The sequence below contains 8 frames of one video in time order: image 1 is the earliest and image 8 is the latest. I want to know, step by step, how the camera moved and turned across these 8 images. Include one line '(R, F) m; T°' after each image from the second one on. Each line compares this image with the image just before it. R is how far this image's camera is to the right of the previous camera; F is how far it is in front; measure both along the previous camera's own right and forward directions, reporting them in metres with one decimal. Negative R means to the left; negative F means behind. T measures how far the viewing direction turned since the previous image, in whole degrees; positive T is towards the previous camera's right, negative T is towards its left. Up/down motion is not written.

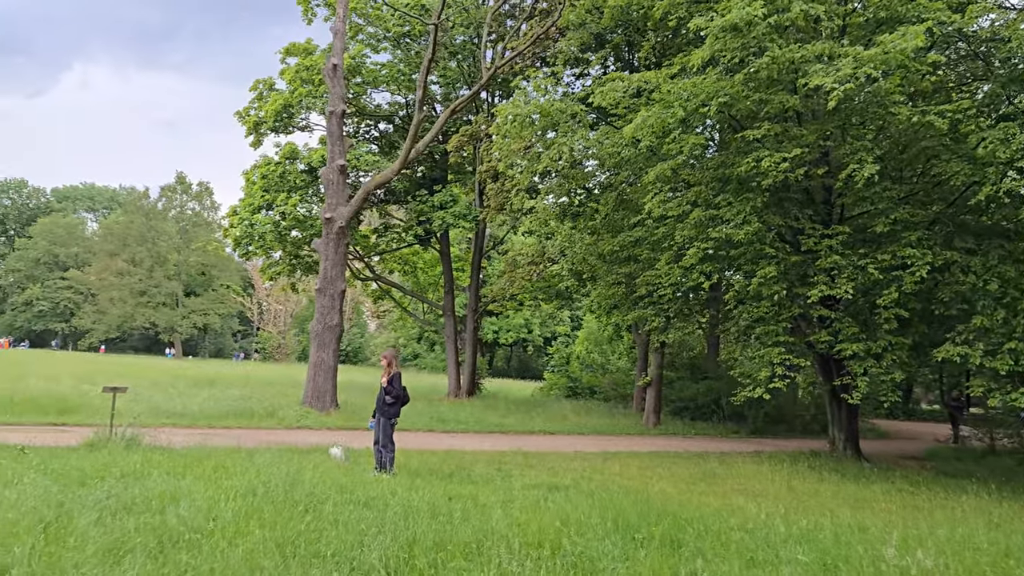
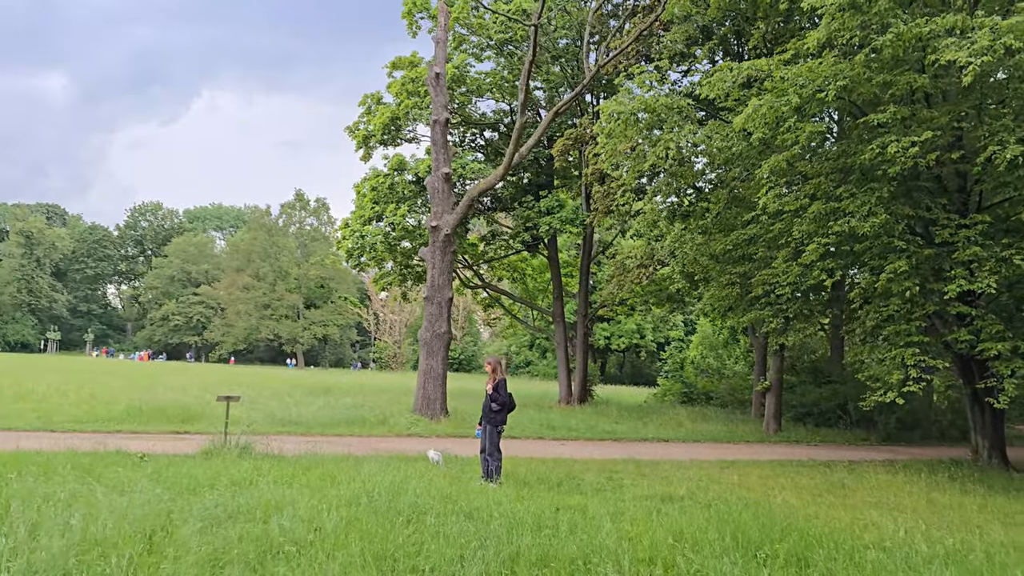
(+0.1, +0.3) m; -8°
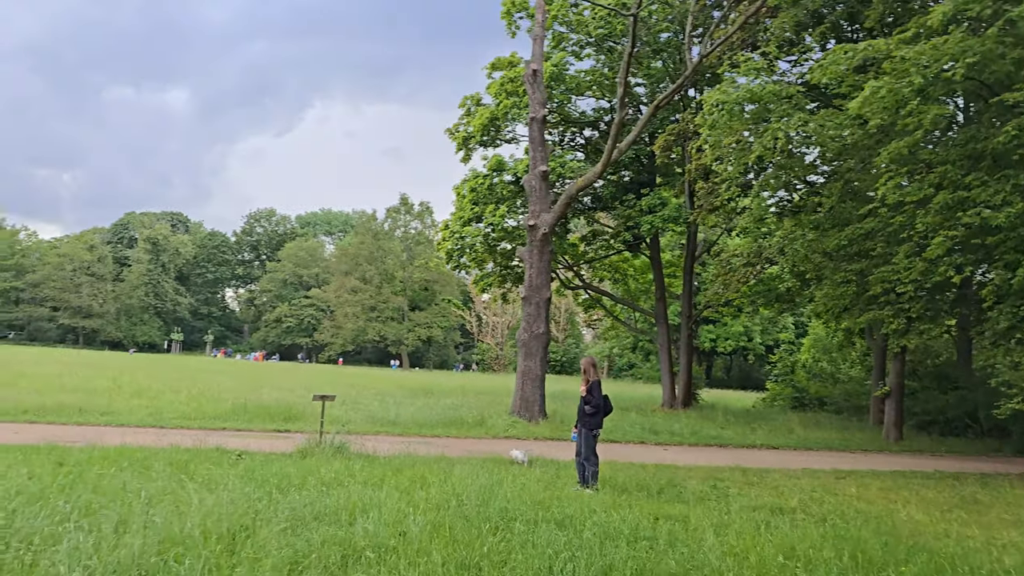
(+0.1, +0.3) m; -7°
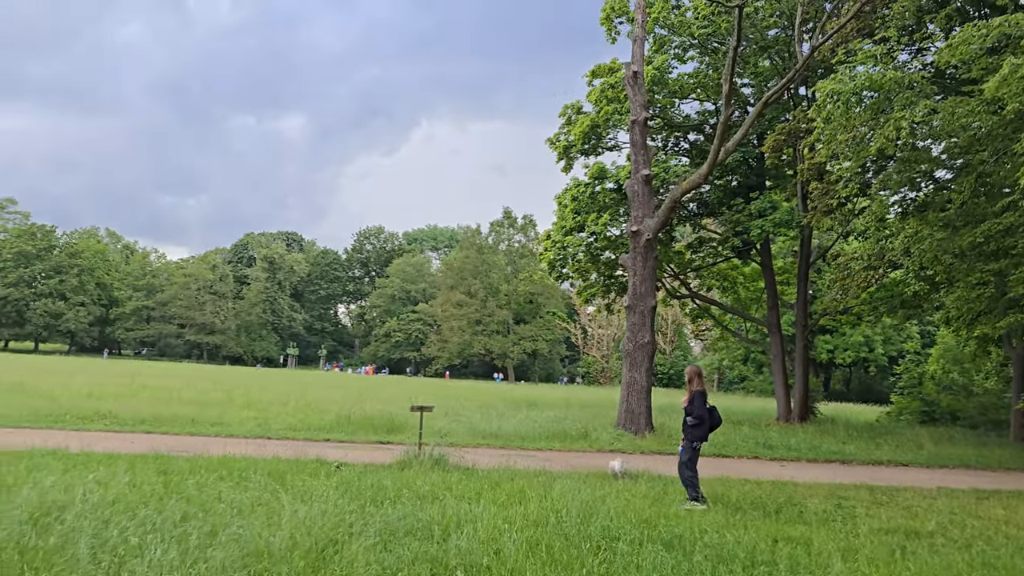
(0.0, +0.4) m; -7°
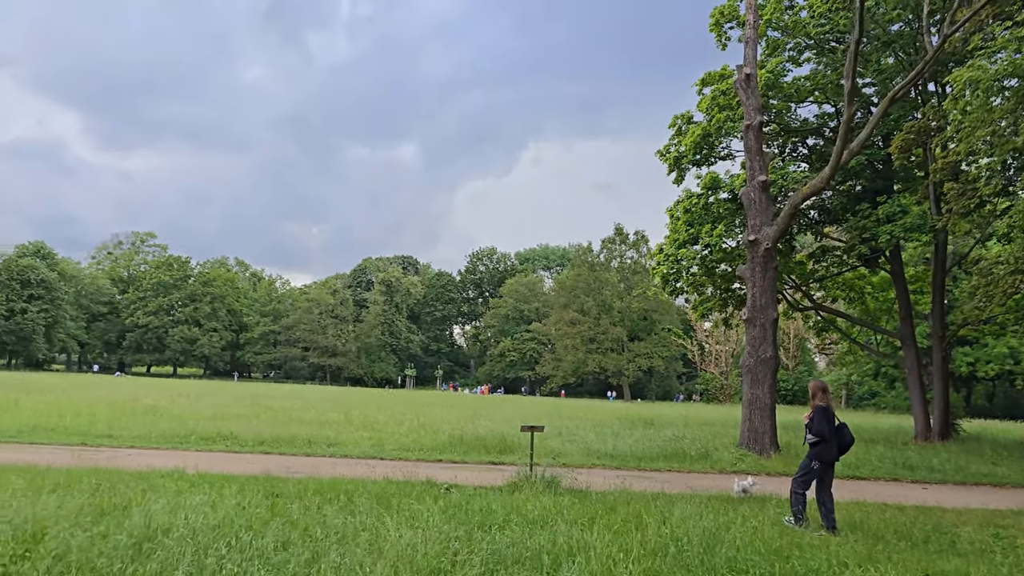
(0.0, +0.3) m; -8°
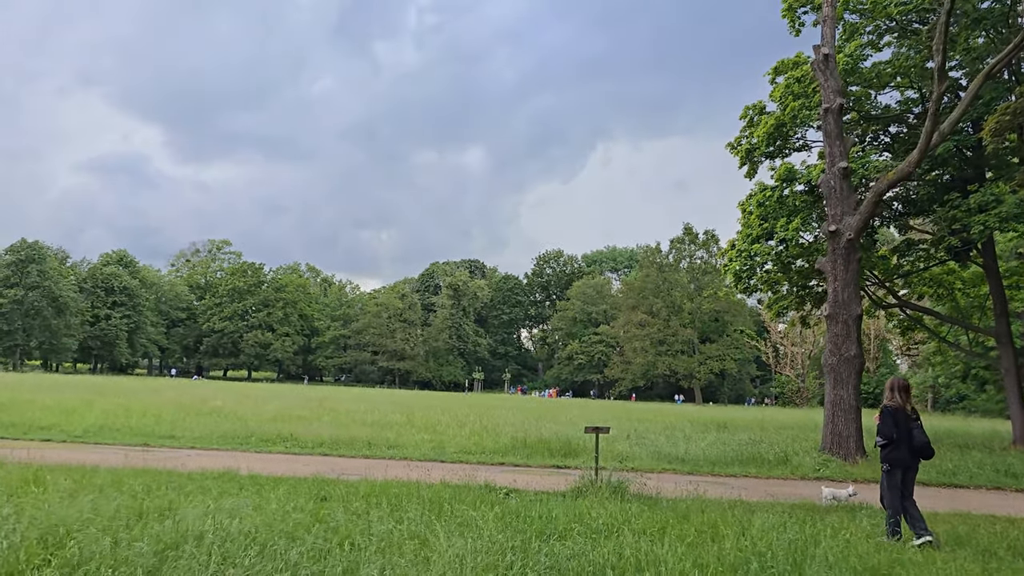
(+0.1, +0.5) m; -5°
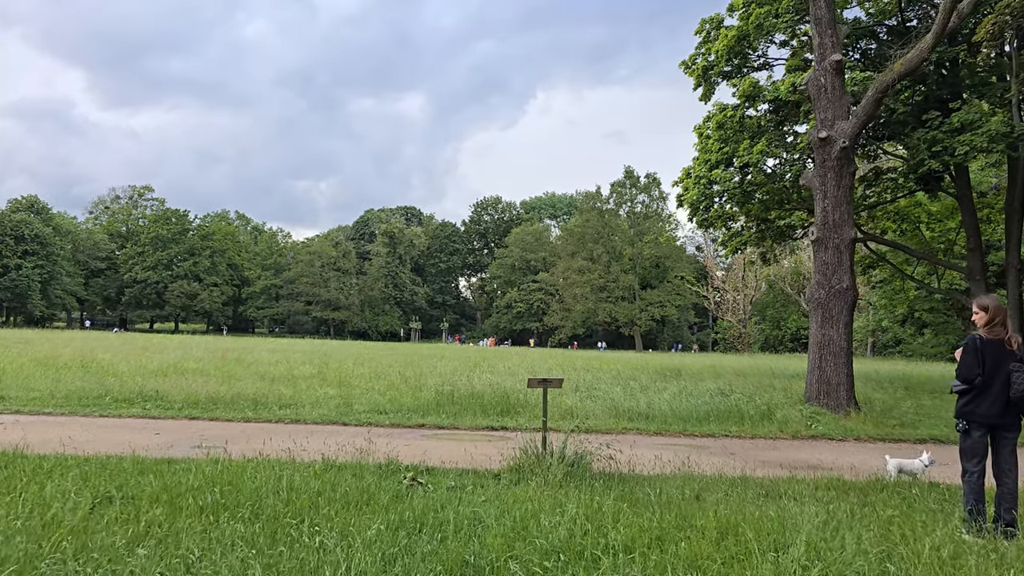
(+0.2, +2.5) m; +4°
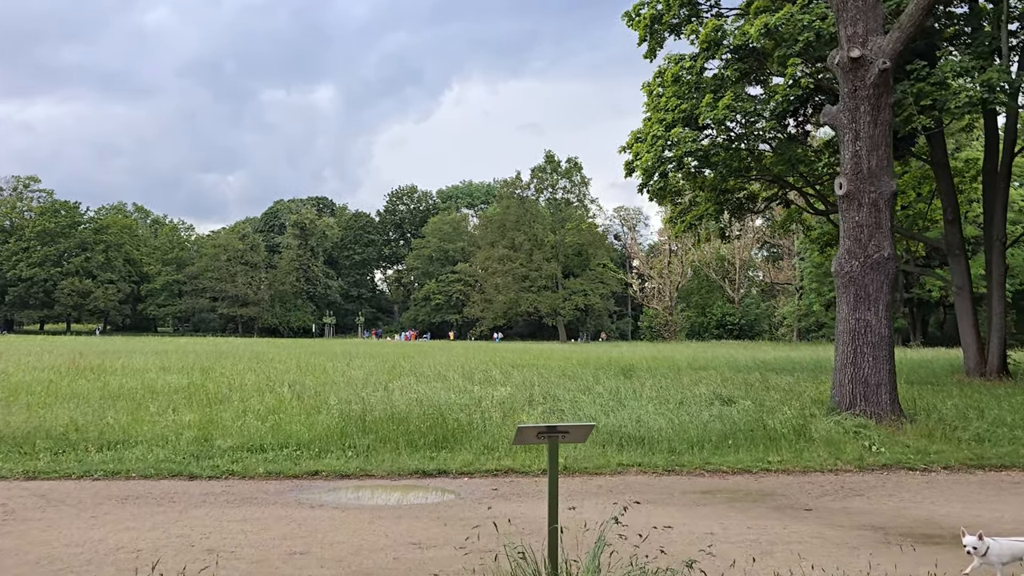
(-0.2, +3.1) m; +6°
